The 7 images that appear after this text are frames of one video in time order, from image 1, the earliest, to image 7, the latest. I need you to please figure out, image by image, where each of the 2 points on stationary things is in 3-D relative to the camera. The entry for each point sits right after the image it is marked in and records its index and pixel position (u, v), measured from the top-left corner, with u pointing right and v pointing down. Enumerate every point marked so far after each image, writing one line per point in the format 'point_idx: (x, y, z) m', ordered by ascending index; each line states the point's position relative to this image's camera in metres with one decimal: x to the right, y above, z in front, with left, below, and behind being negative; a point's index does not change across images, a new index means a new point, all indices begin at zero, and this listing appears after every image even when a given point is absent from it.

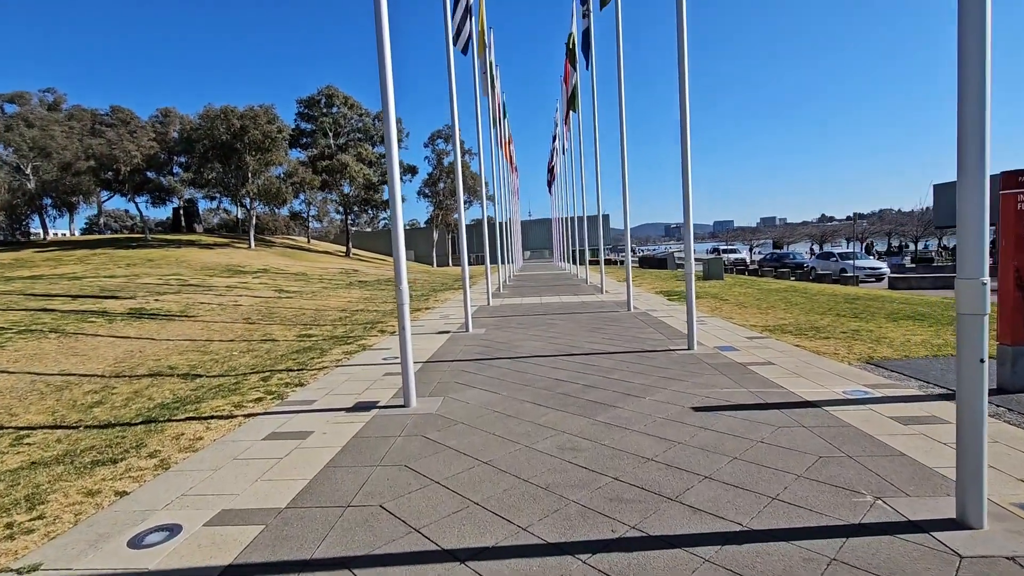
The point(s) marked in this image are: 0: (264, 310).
0: (-7.1, -0.6, +14.5) m
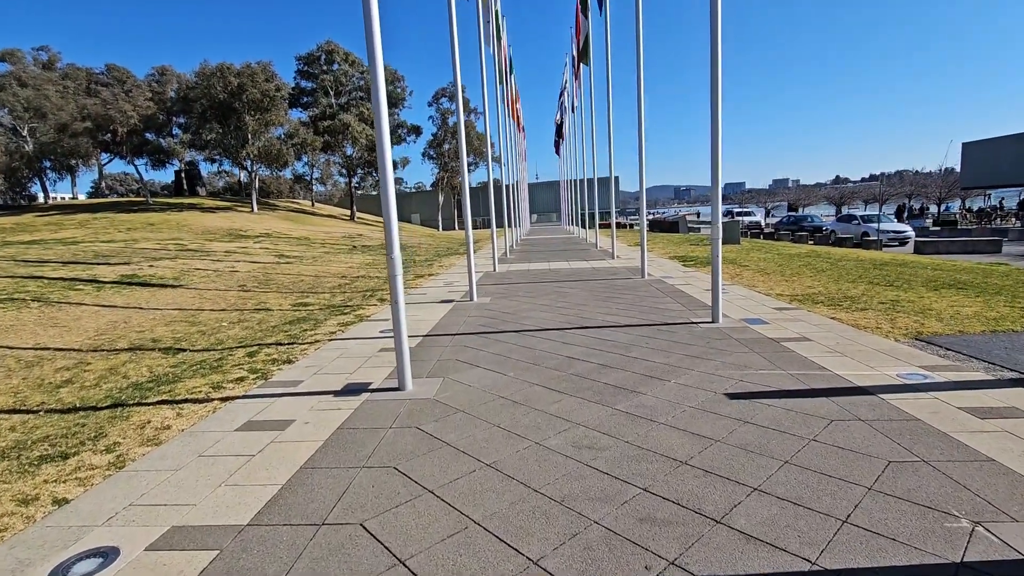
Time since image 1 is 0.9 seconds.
0: (-6.9, +0.3, +13.9) m
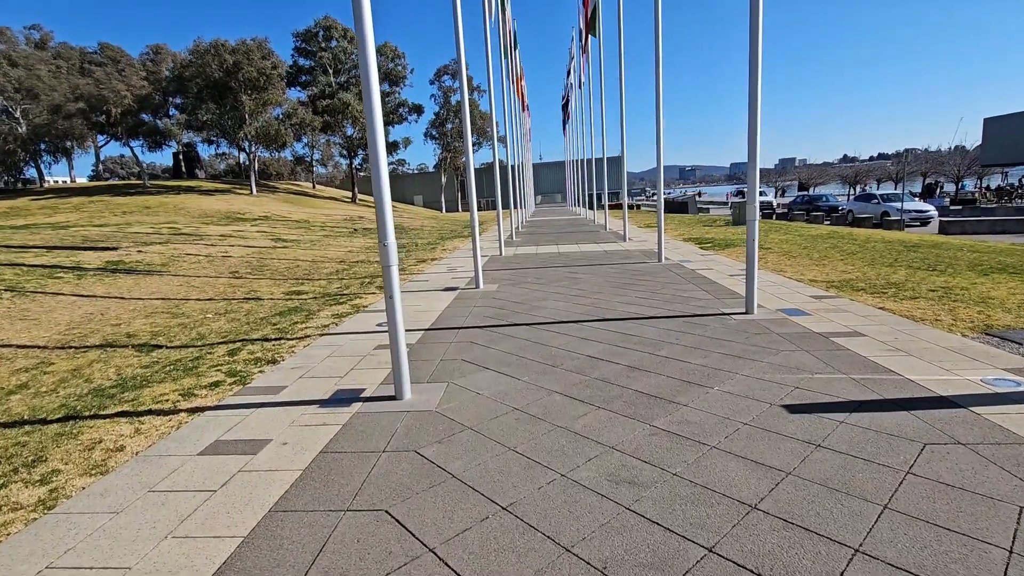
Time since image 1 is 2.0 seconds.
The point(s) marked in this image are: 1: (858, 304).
0: (-6.7, +0.7, +13.2) m
1: (+4.4, -0.2, +6.5) m
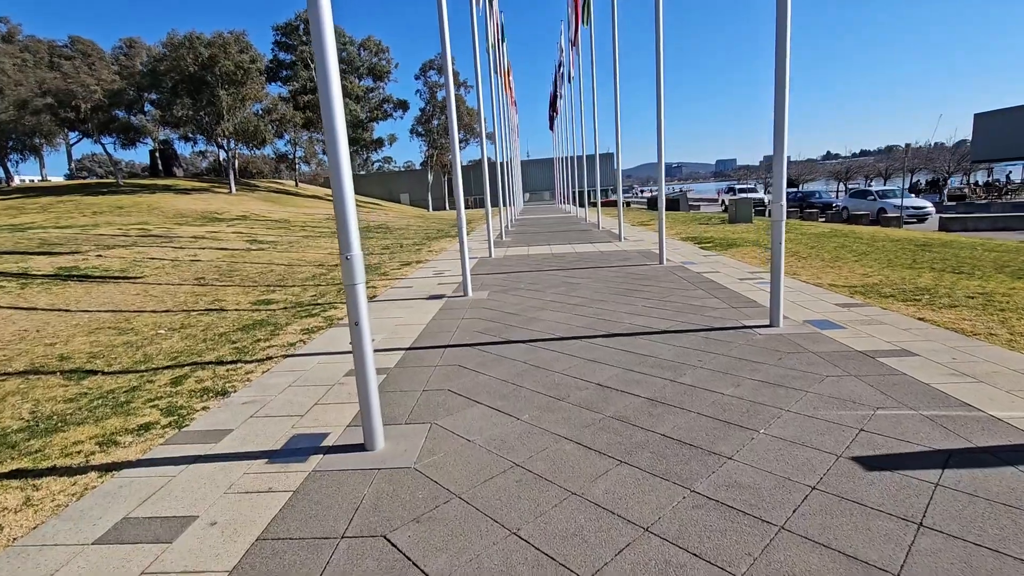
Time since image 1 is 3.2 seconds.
0: (-7.0, +0.5, +12.3) m
1: (+4.4, -0.3, +5.8) m
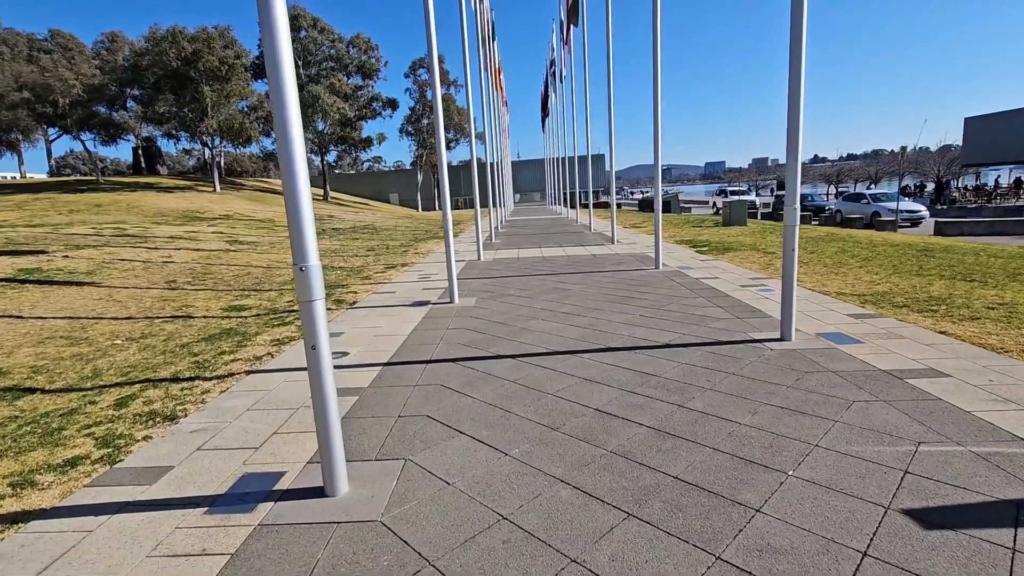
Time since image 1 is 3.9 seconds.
0: (-7.2, +0.4, +11.6) m
1: (+4.2, -0.4, +5.4) m
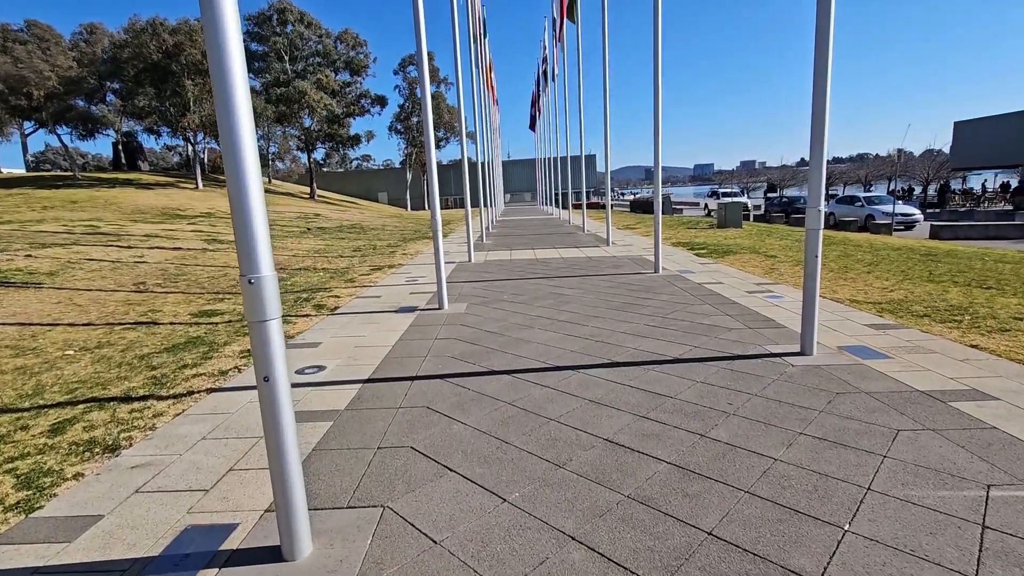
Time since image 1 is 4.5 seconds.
0: (-7.4, +0.4, +11.0) m
1: (+4.2, -0.5, +5.0) m
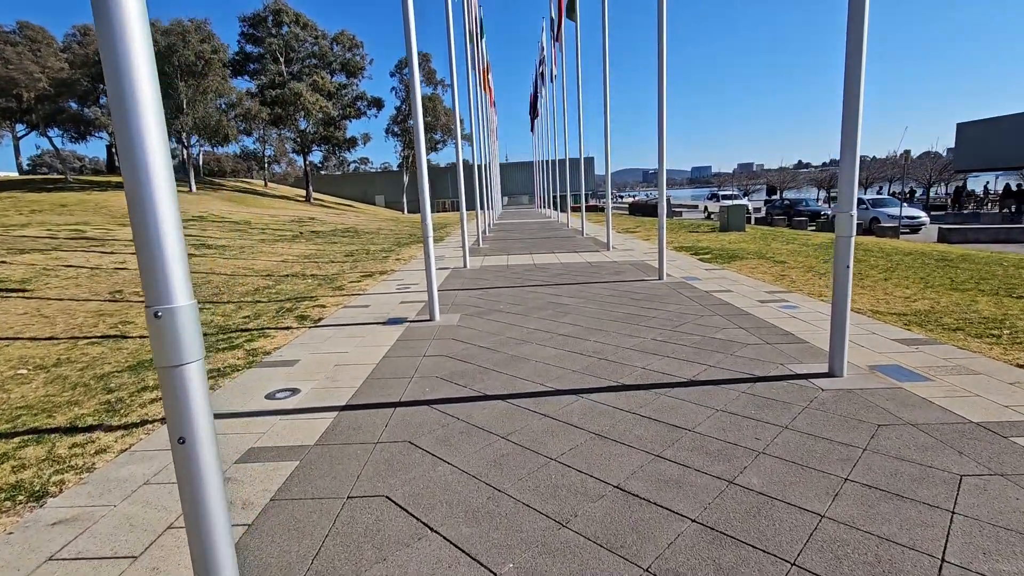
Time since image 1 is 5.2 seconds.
0: (-7.4, +0.2, +10.5) m
1: (+4.2, -0.6, +4.5) m
